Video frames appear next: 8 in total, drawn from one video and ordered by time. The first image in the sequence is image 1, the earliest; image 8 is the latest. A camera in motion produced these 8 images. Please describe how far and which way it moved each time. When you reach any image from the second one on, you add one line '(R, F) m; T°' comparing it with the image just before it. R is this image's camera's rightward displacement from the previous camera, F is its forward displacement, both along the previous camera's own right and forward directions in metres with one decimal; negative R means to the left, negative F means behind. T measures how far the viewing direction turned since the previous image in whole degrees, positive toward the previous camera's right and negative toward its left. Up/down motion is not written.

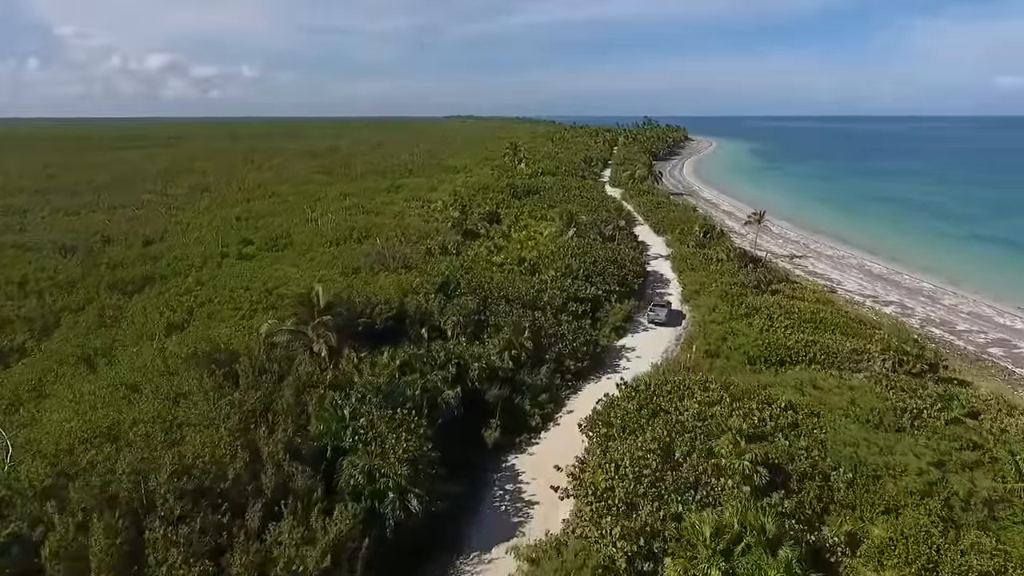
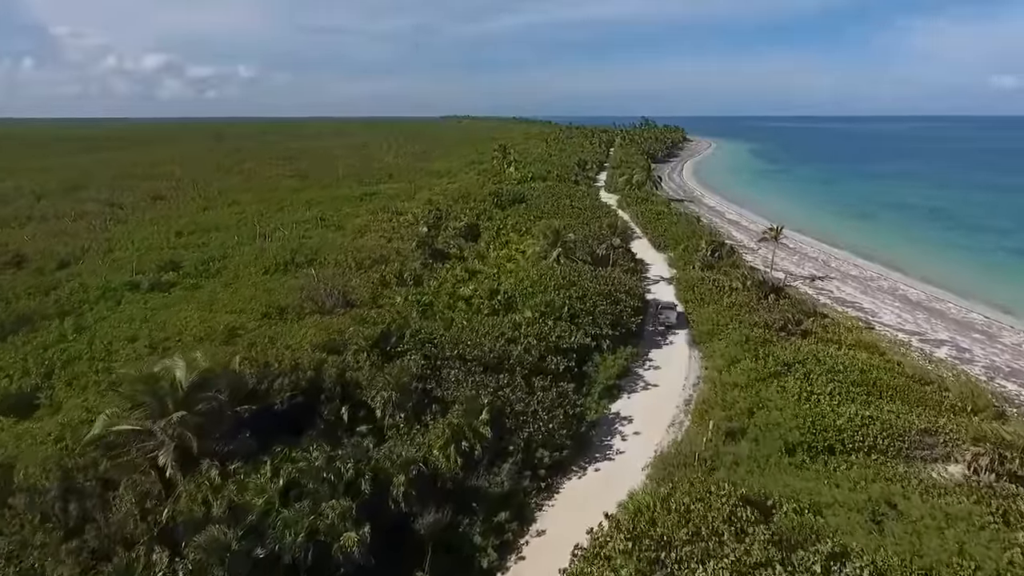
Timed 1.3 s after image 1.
(+0.9, +7.3) m; 0°
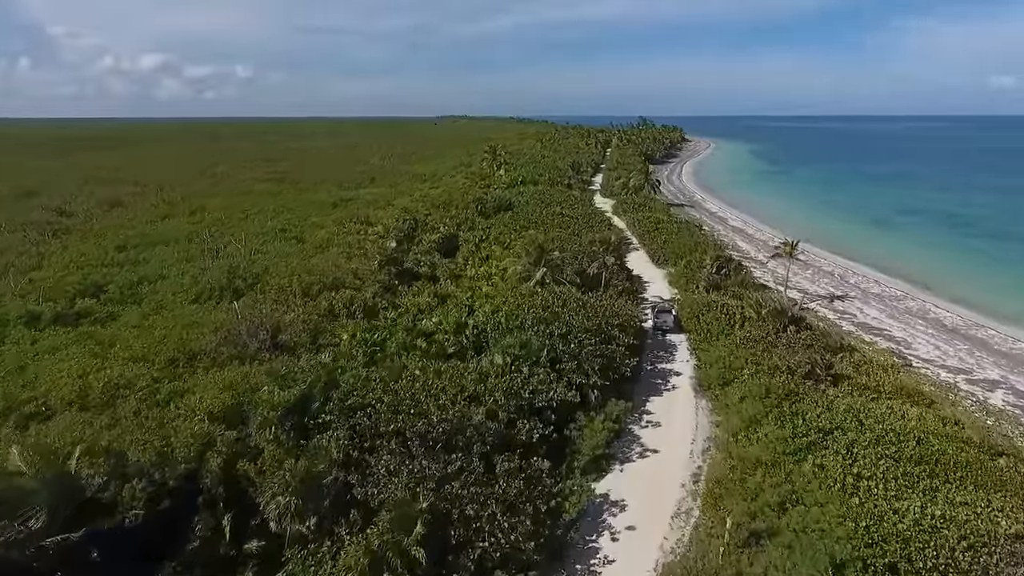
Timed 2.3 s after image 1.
(+0.8, +5.4) m; 0°
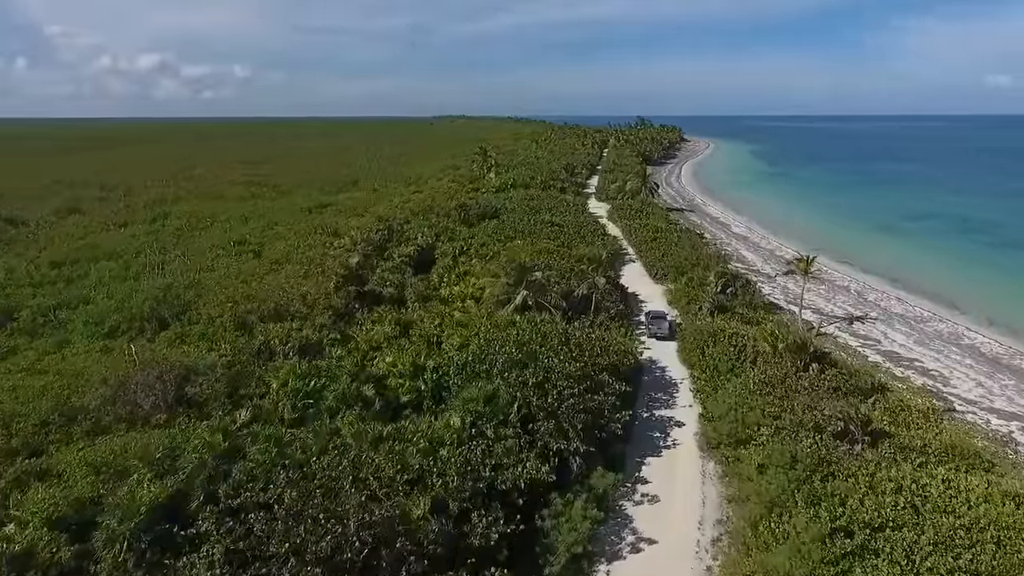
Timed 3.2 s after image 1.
(+0.7, +4.7) m; 0°
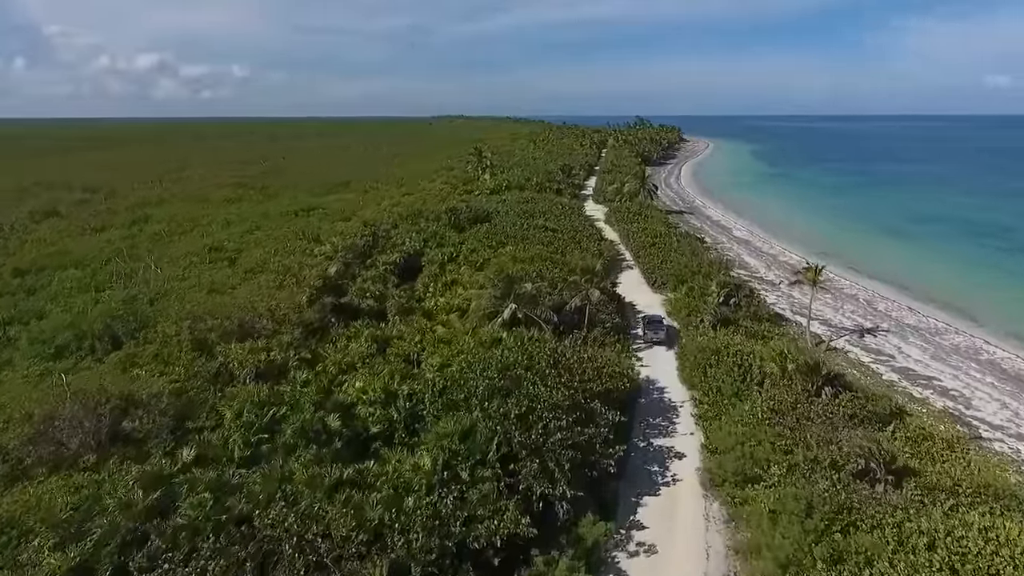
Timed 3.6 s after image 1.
(+0.4, +2.2) m; 0°
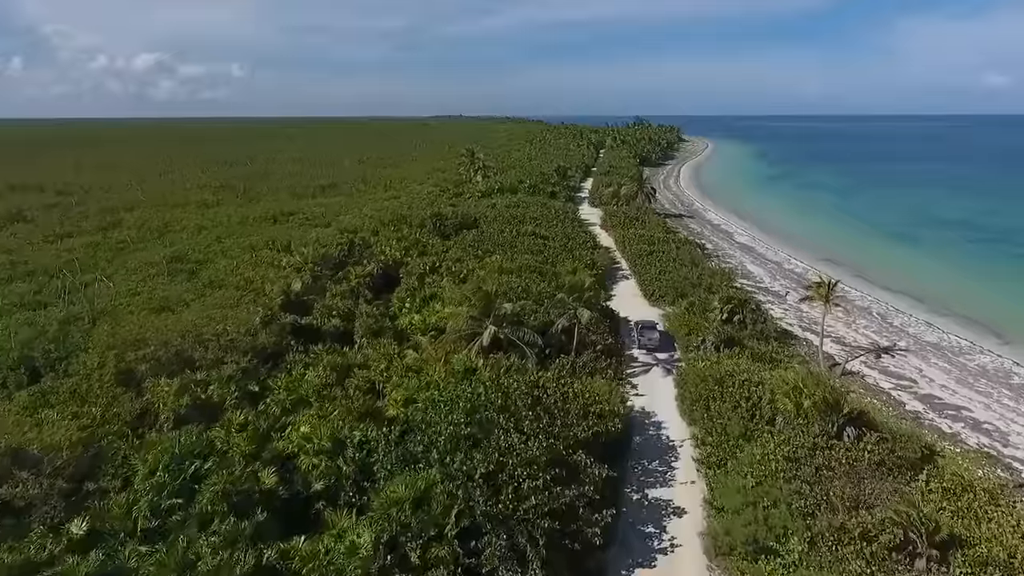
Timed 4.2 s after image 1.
(+0.5, +3.1) m; 0°
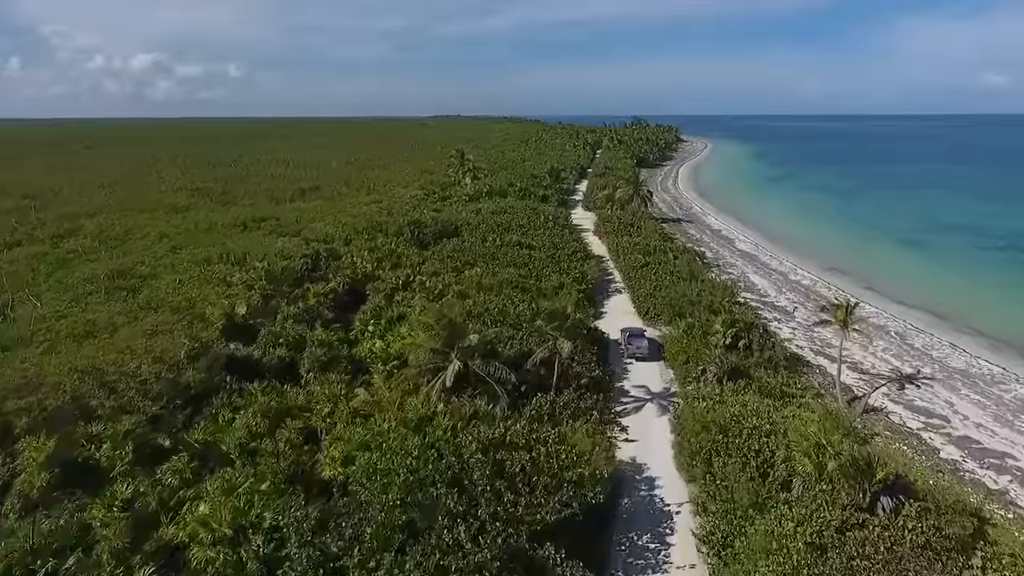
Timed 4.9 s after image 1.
(+0.7, +3.8) m; 0°
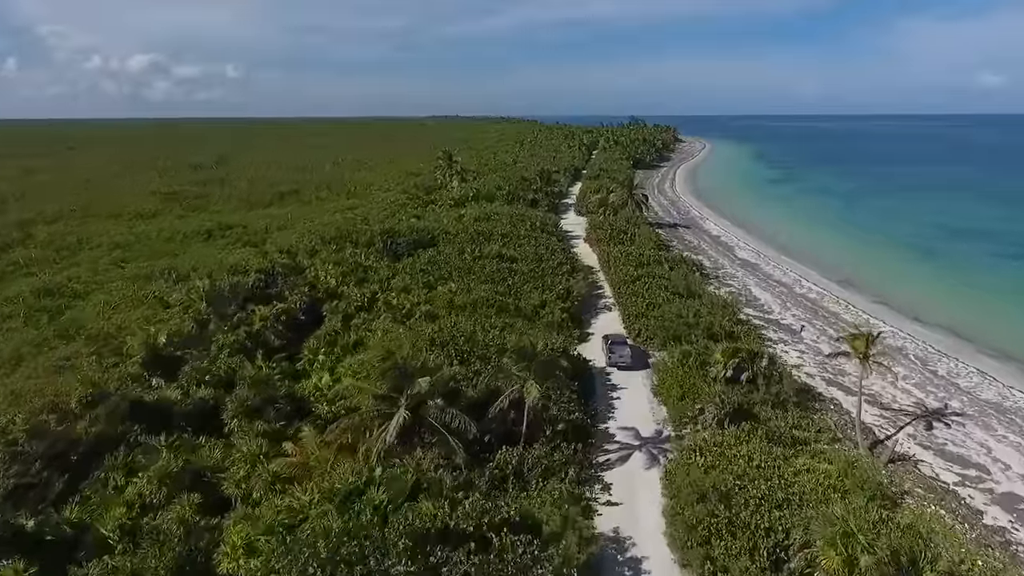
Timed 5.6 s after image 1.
(+0.7, +3.7) m; 0°
